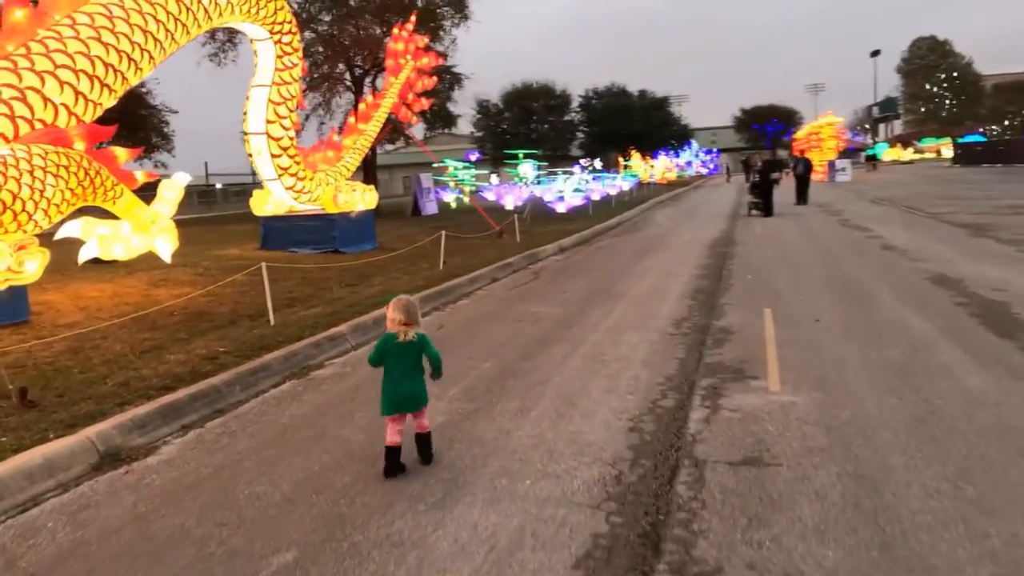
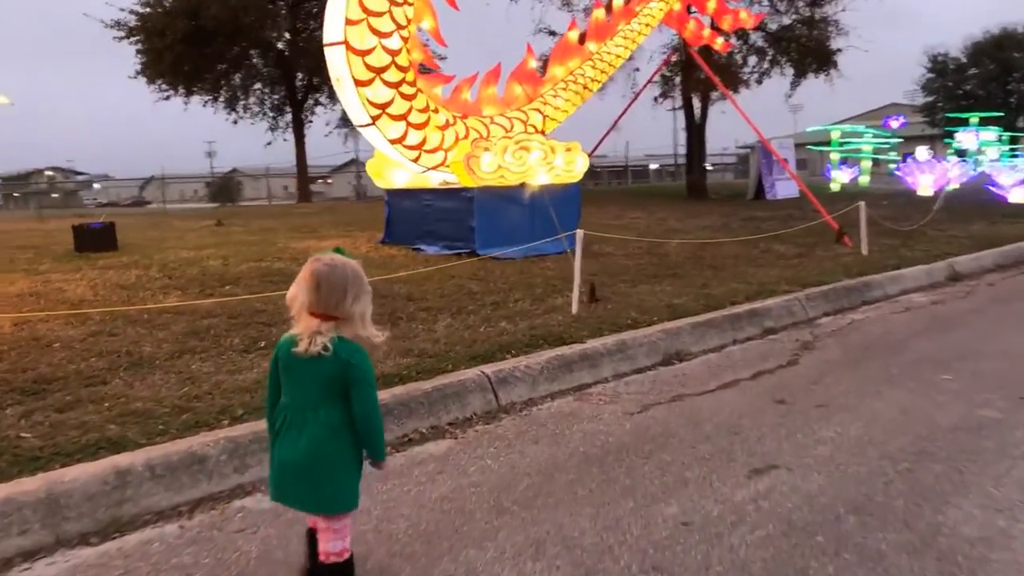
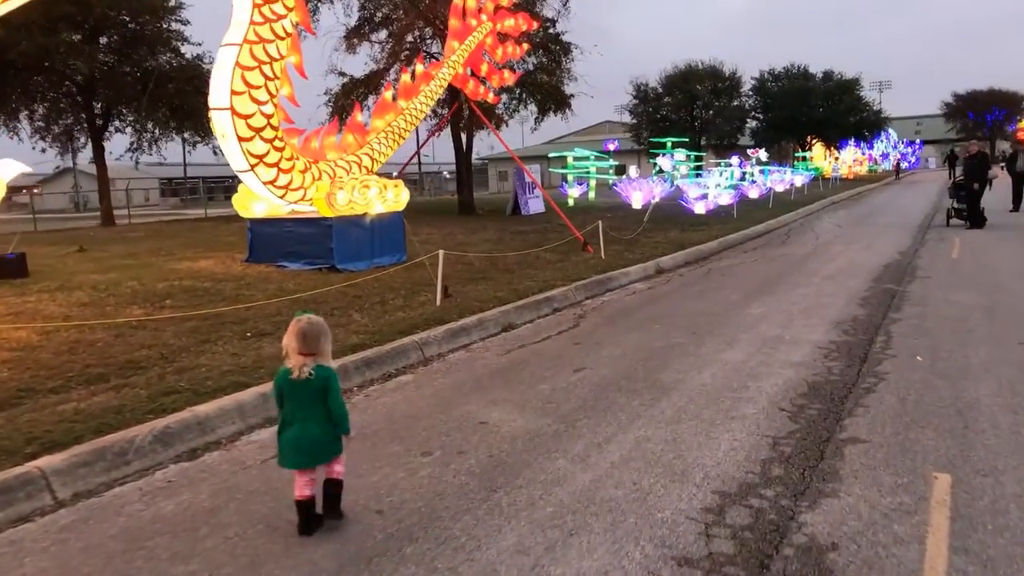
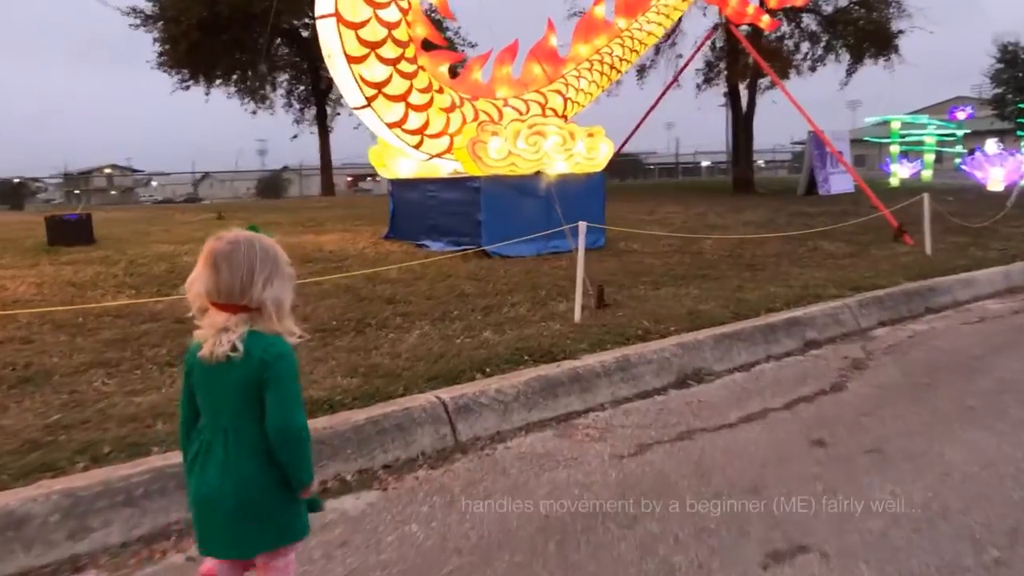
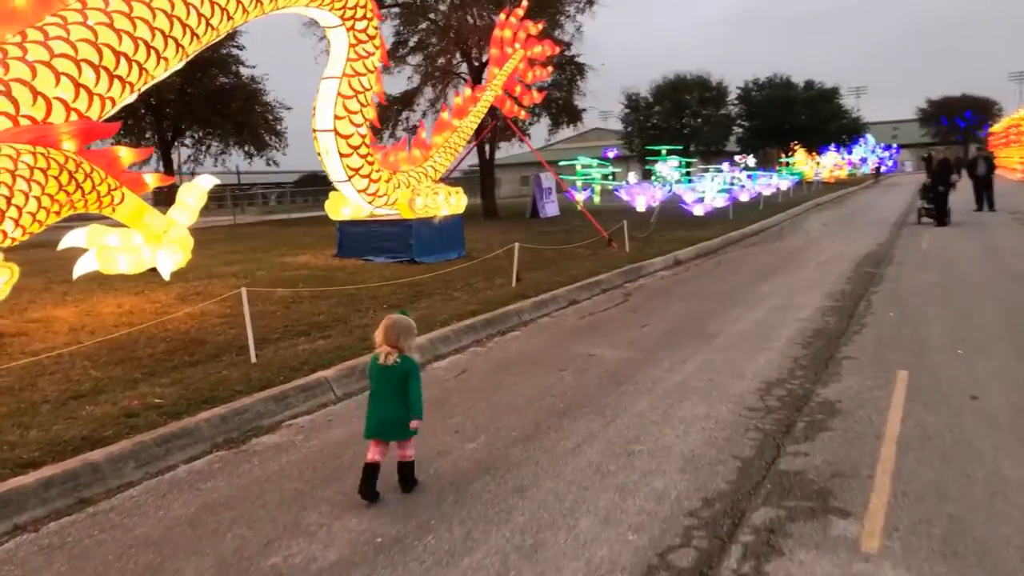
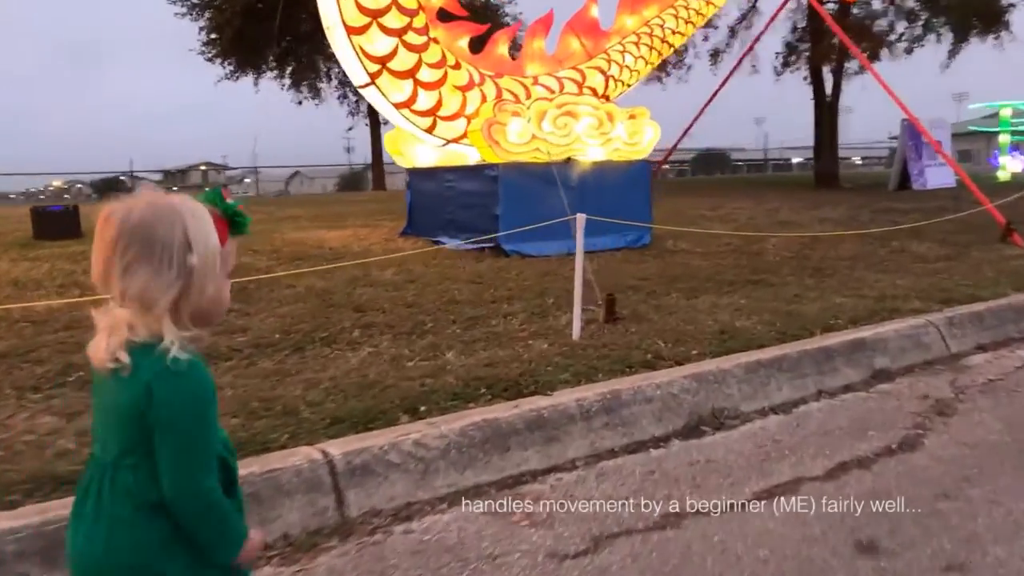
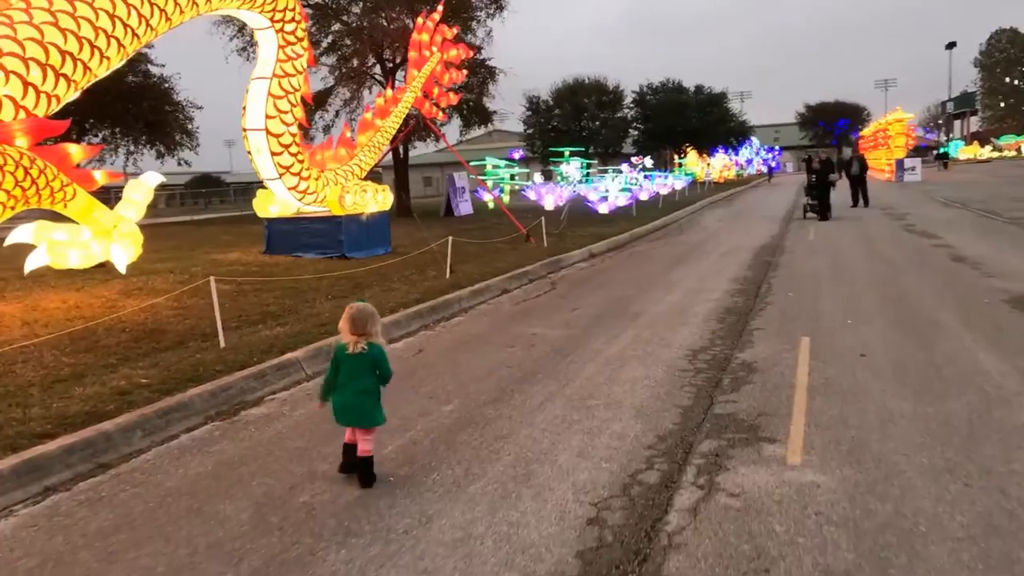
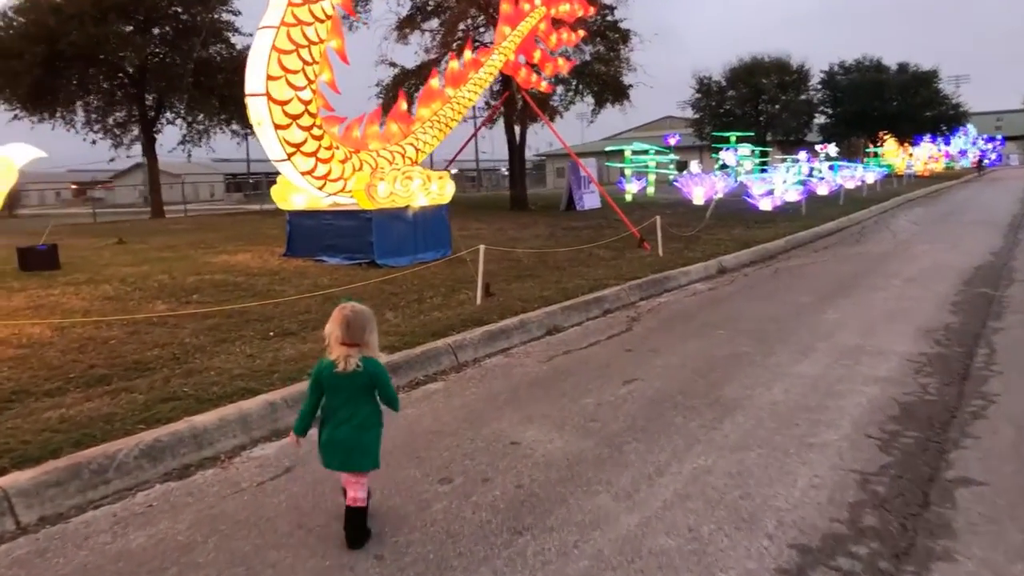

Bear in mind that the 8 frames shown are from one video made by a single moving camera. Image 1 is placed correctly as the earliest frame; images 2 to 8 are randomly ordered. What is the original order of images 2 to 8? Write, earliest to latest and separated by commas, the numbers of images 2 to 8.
7, 5, 3, 8, 2, 4, 6
